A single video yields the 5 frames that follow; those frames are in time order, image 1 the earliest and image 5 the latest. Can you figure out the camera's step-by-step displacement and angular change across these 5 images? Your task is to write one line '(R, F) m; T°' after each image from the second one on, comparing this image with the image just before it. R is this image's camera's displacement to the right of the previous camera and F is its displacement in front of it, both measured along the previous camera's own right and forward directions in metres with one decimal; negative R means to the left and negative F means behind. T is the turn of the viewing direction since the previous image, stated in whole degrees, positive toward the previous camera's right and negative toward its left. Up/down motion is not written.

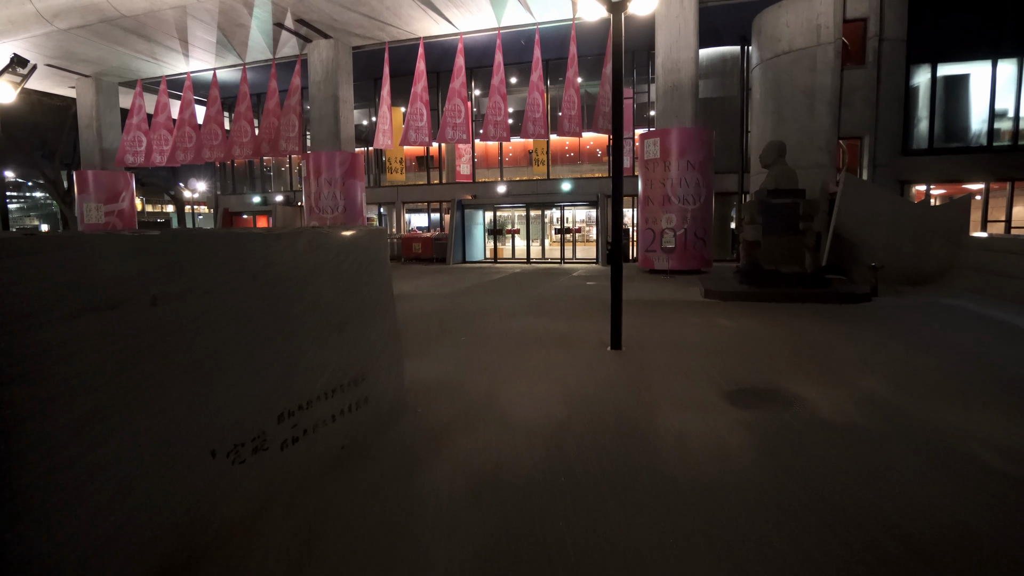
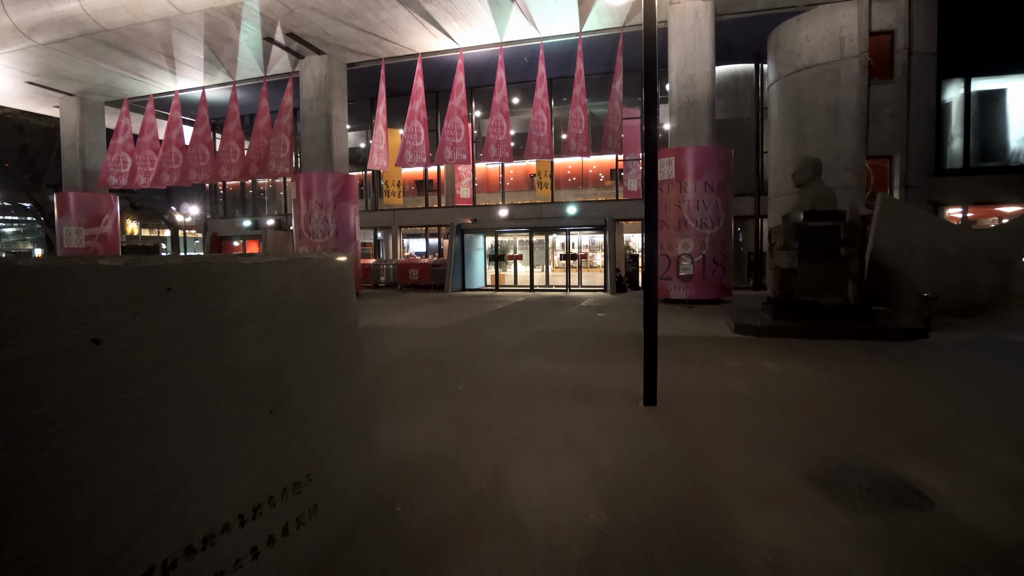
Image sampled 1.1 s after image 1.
(-0.1, +1.2) m; 0°
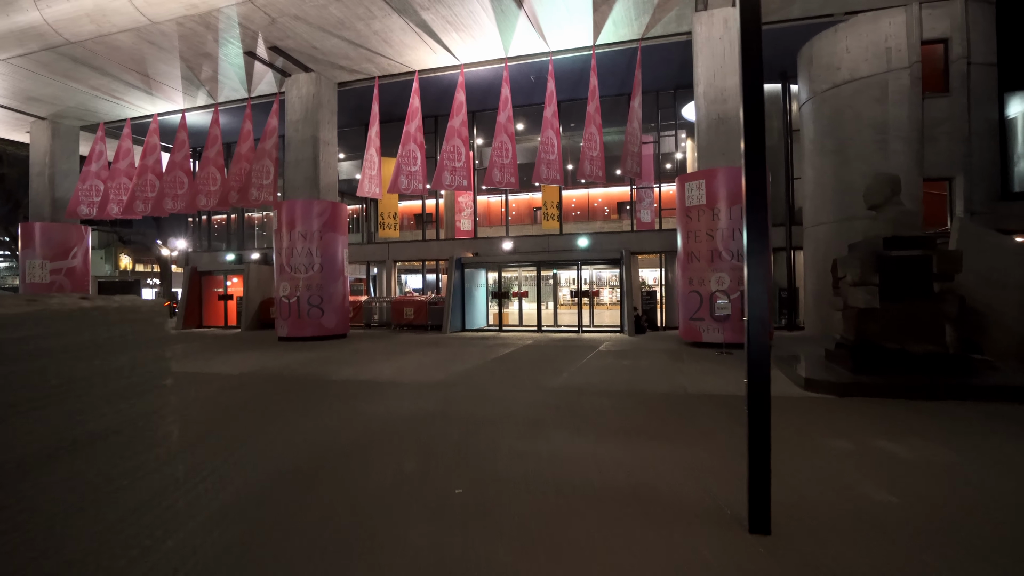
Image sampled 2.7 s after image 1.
(-0.1, +1.9) m; 0°
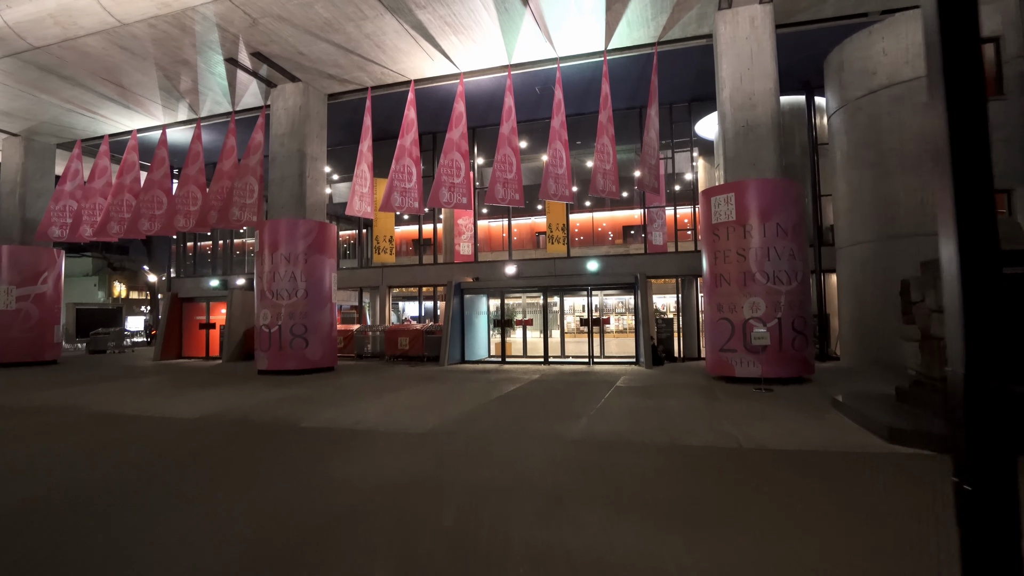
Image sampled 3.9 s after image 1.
(-0.1, +1.5) m; 0°
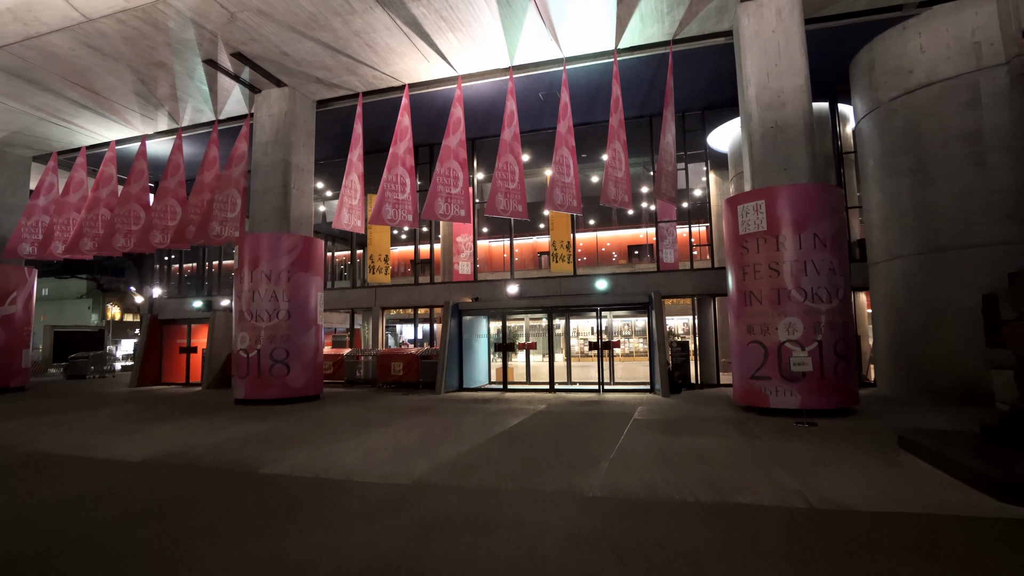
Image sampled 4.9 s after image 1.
(0.0, +1.2) m; 0°
